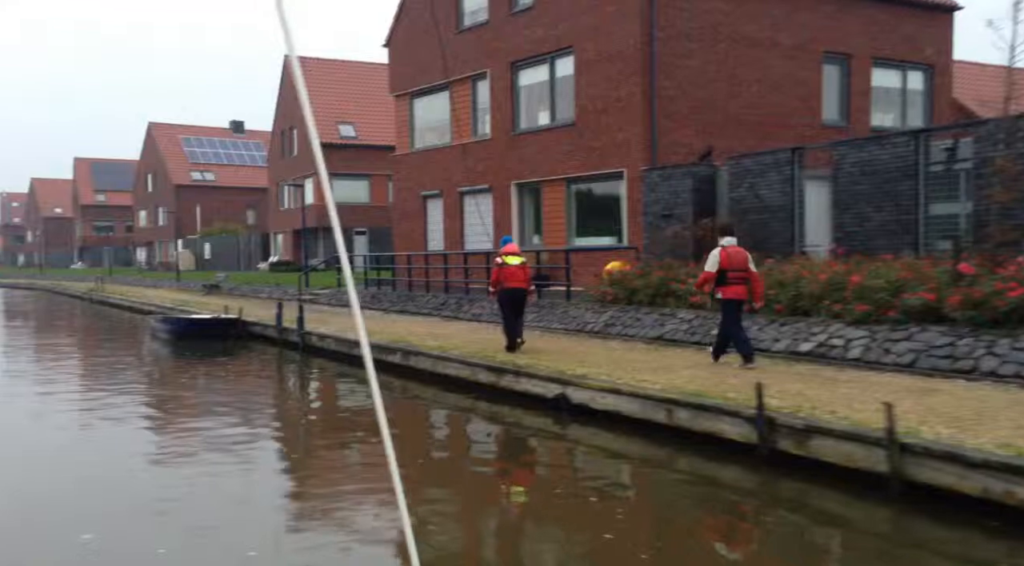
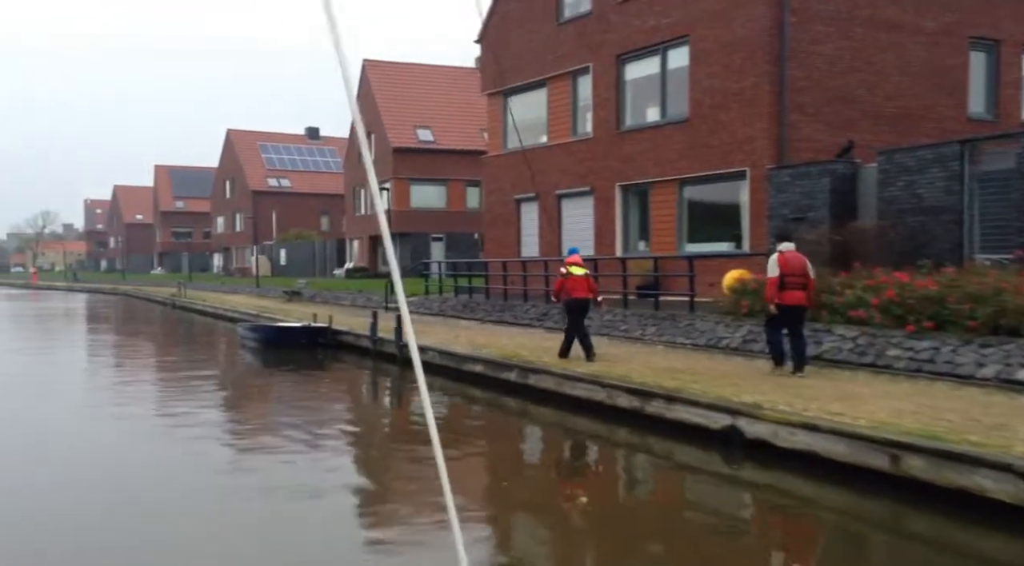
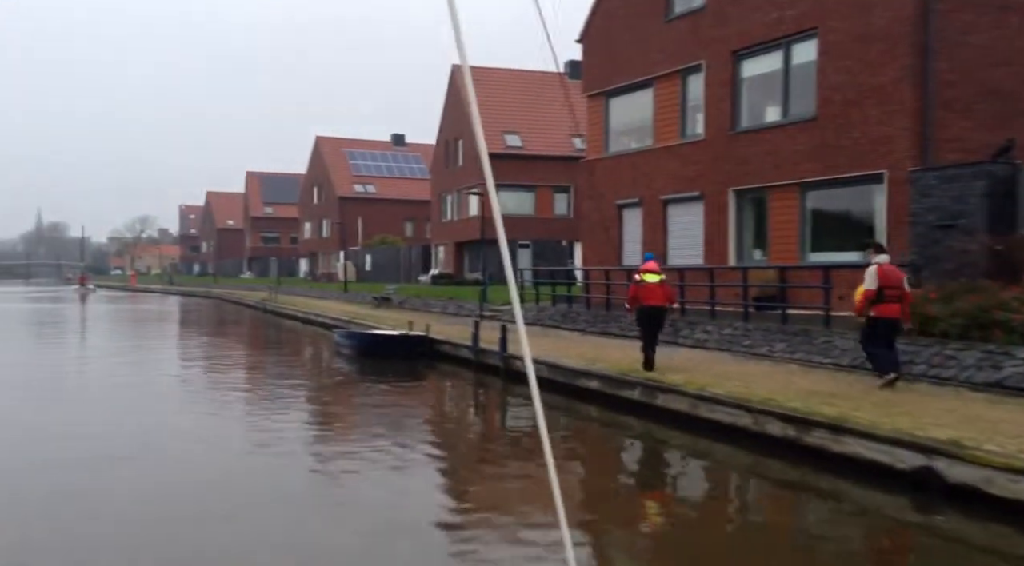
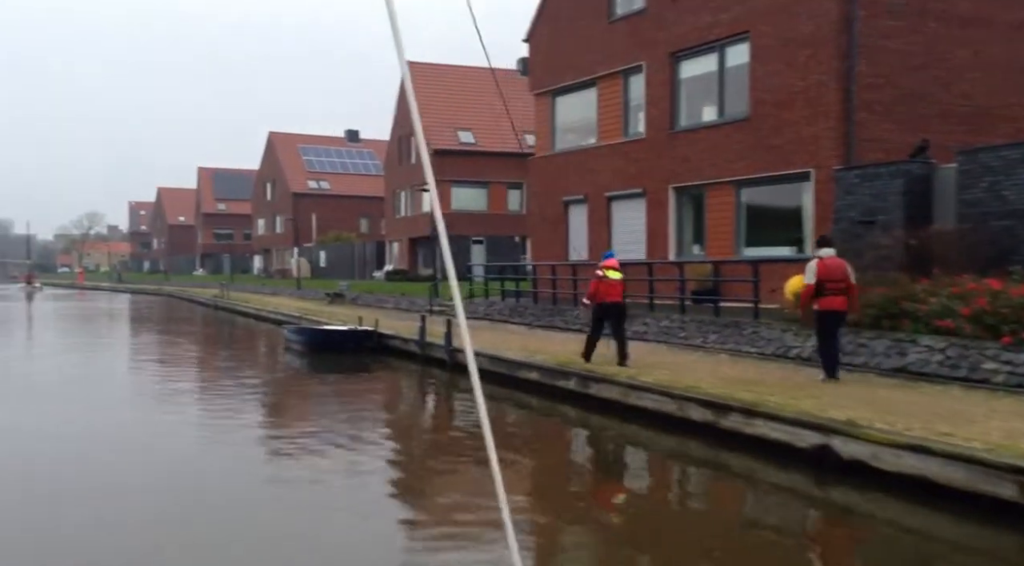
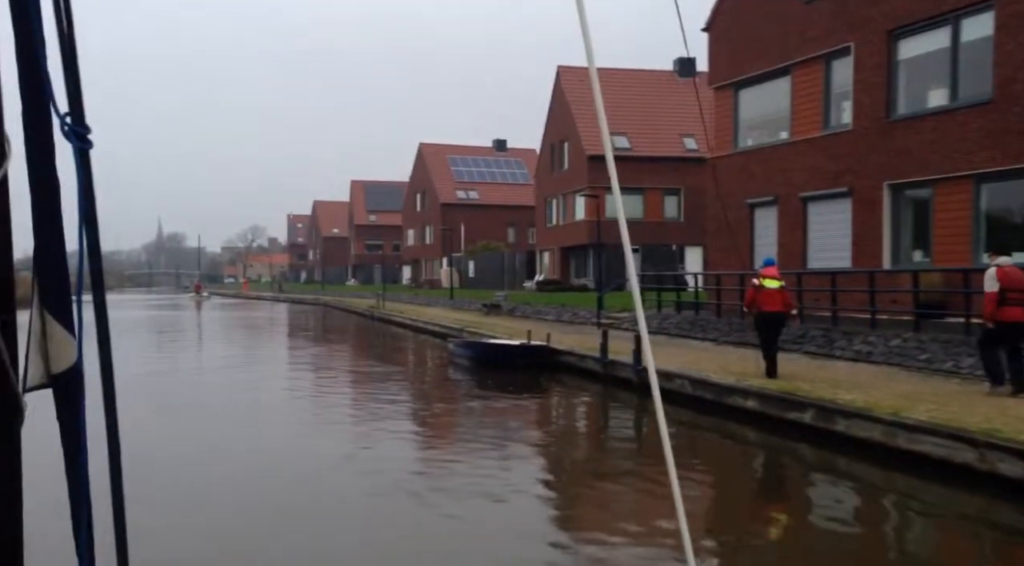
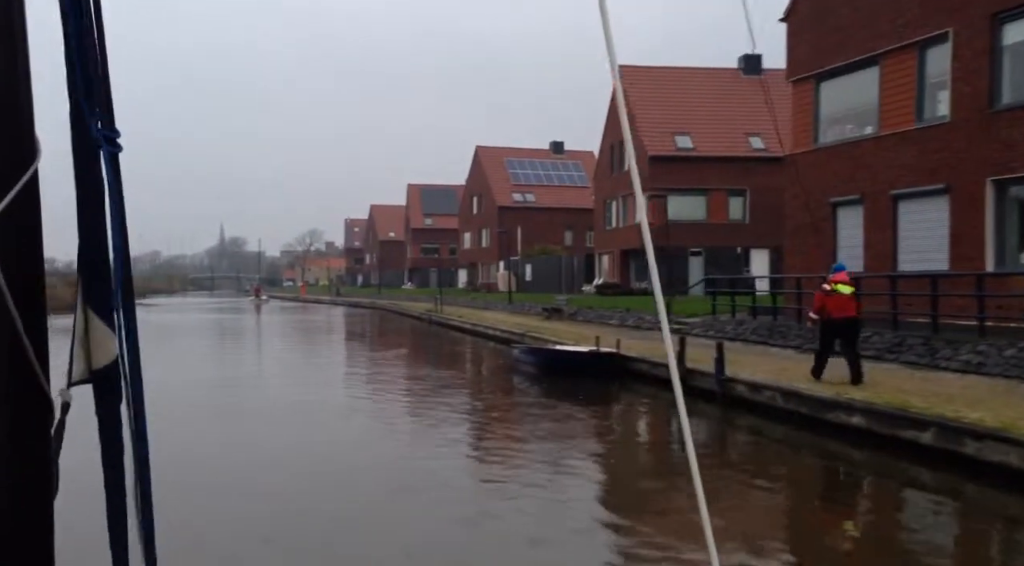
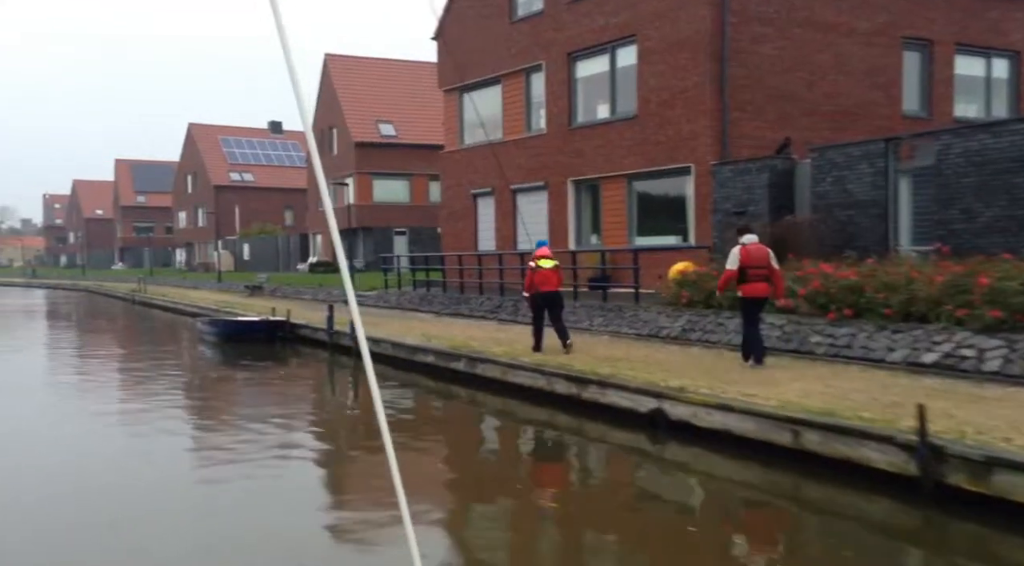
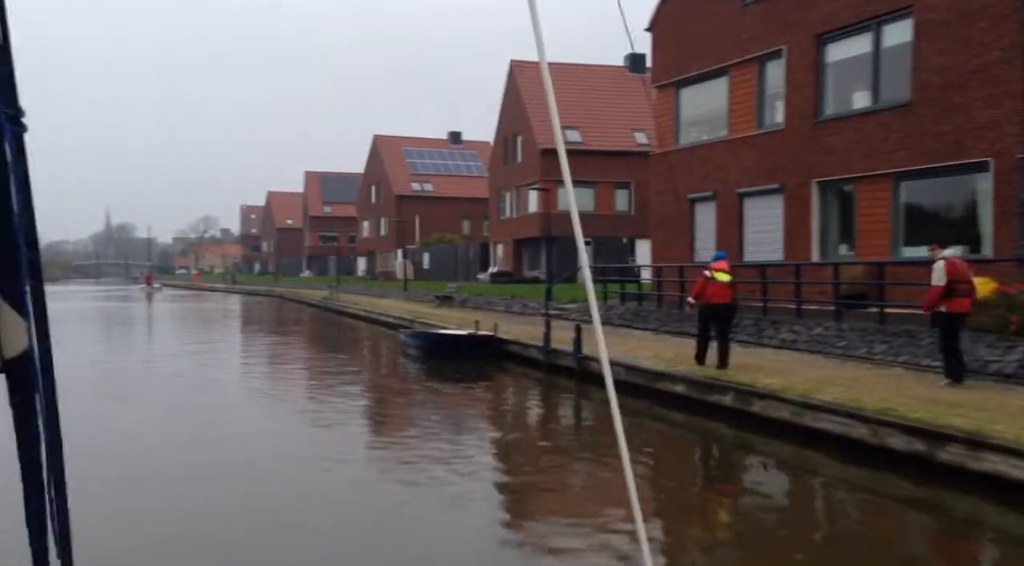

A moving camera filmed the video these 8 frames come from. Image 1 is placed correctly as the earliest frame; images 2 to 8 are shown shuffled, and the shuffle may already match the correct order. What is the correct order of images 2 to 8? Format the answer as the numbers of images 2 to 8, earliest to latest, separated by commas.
7, 2, 4, 3, 8, 5, 6
